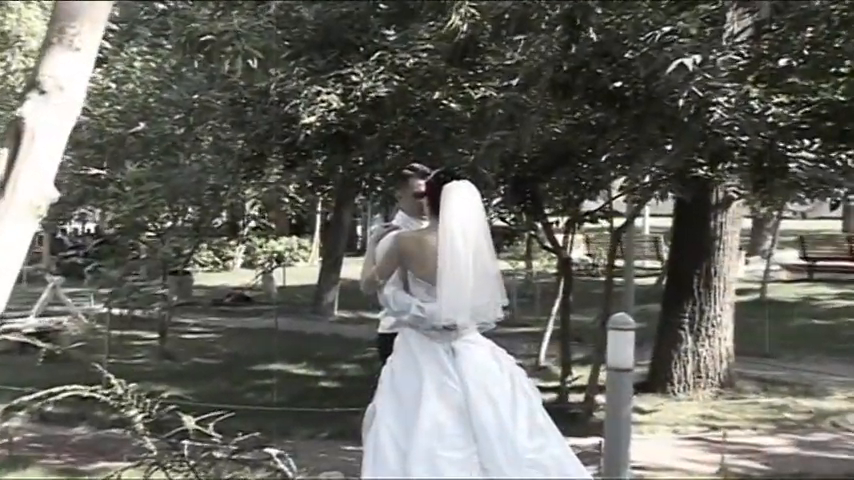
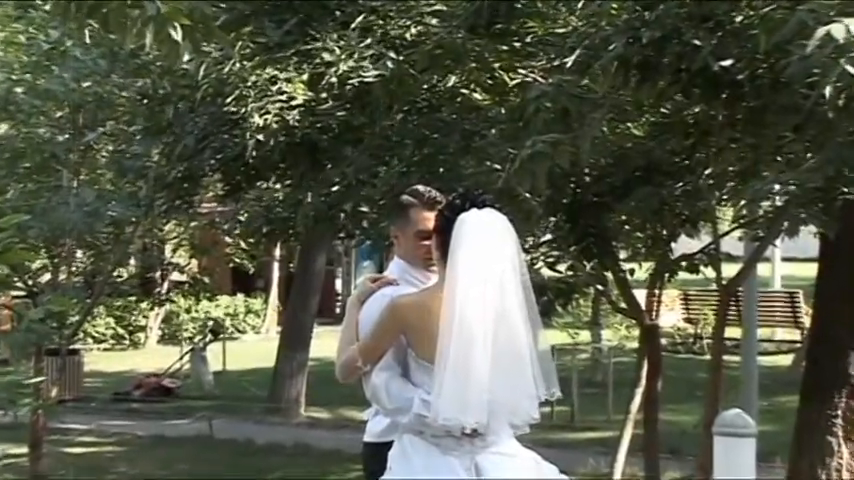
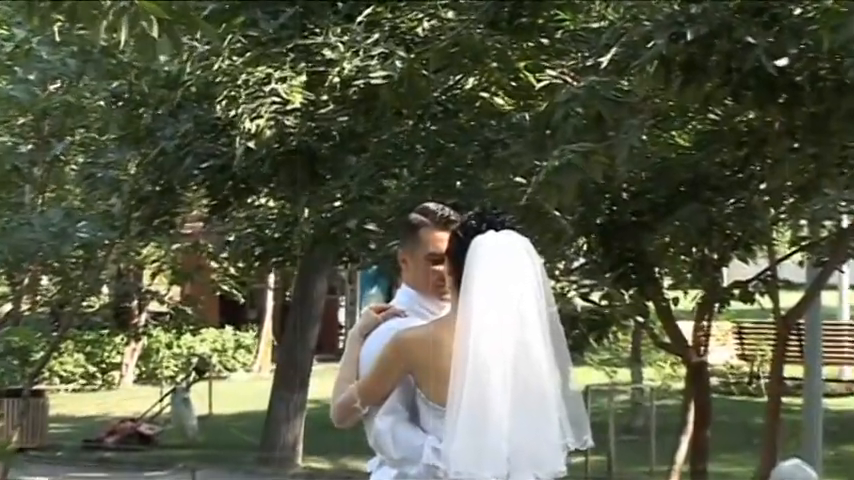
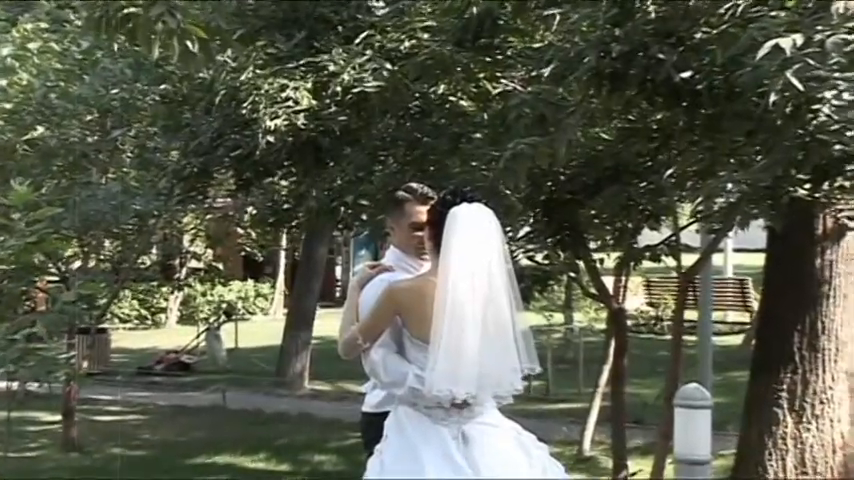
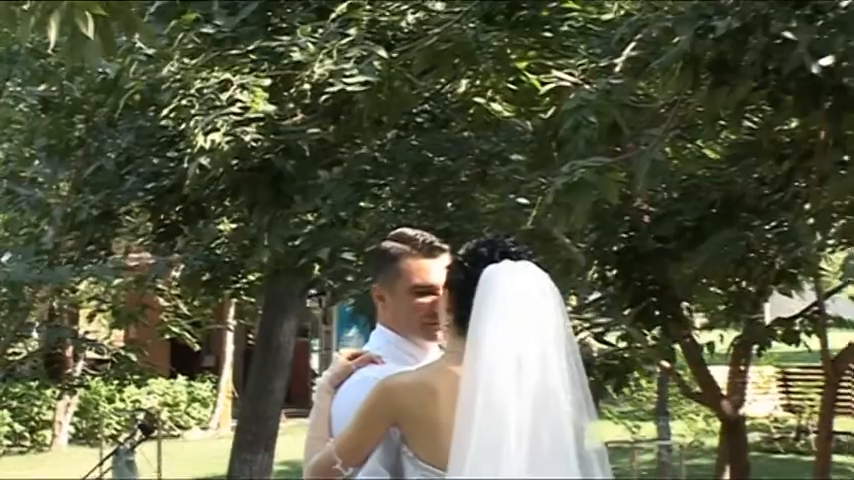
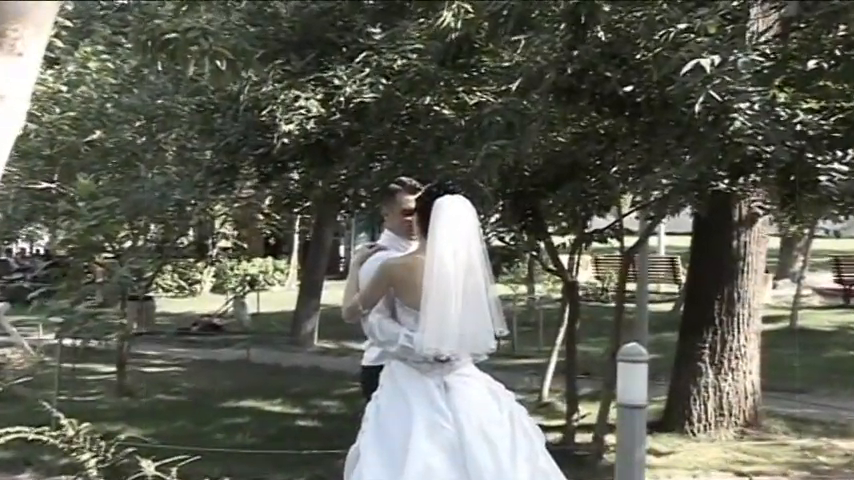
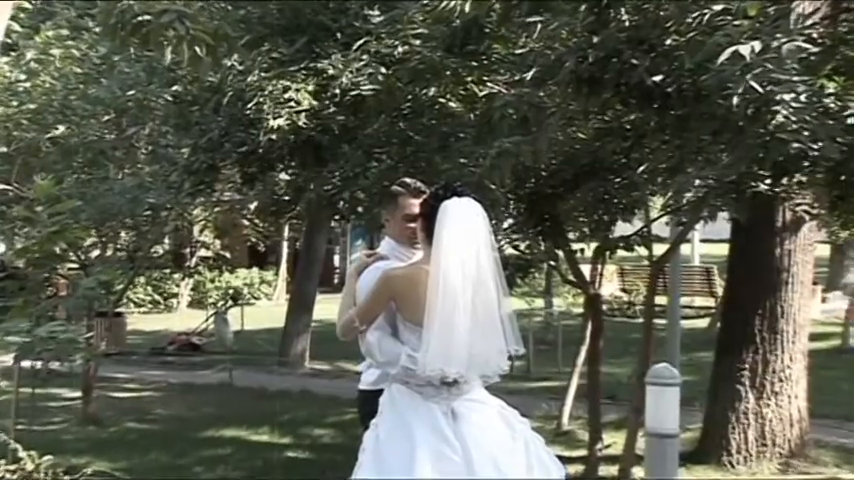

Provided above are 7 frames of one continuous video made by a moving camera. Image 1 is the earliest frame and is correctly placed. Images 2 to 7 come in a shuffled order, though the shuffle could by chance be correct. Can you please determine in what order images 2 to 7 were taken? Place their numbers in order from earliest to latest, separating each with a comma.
6, 7, 4, 2, 3, 5
